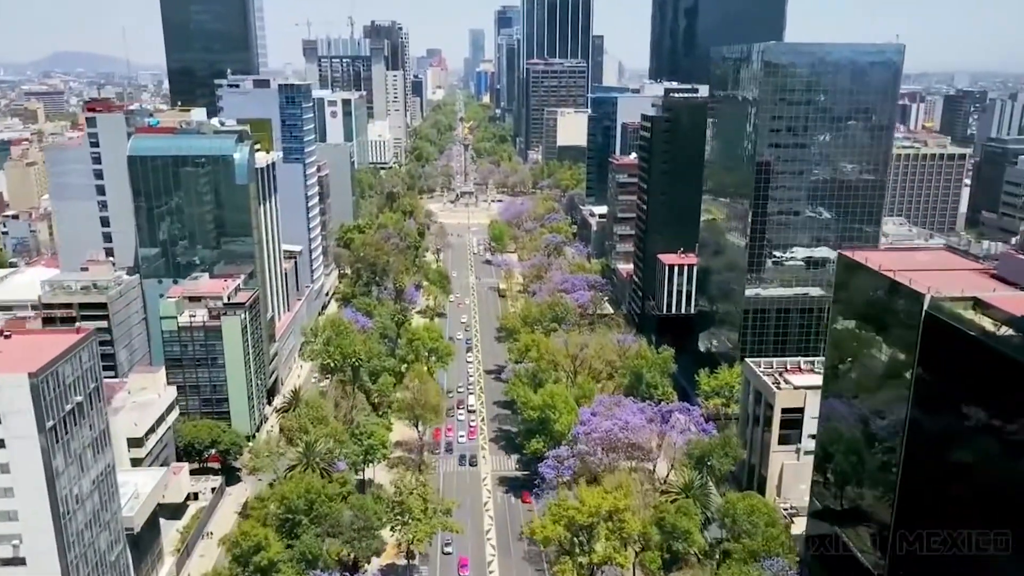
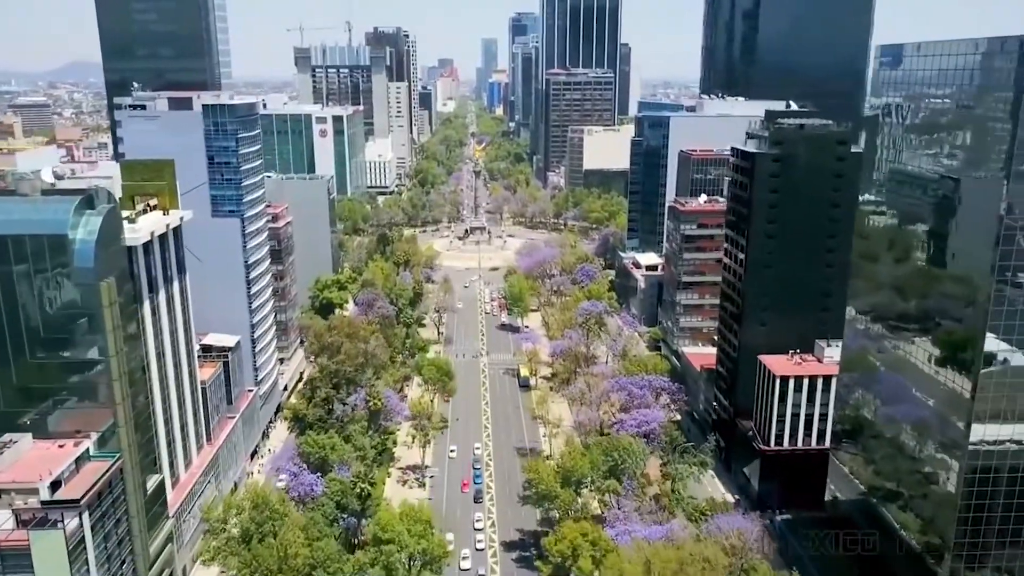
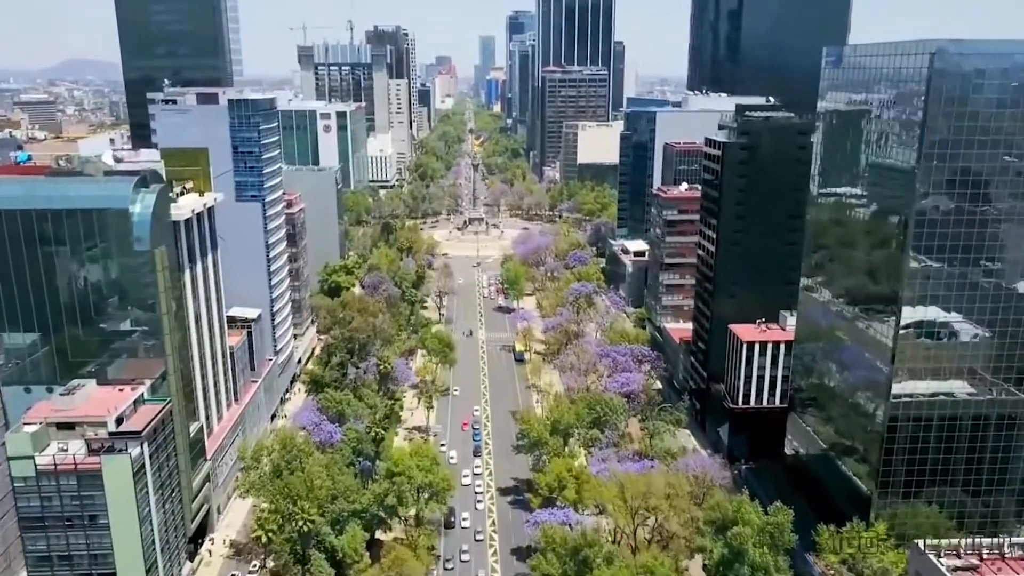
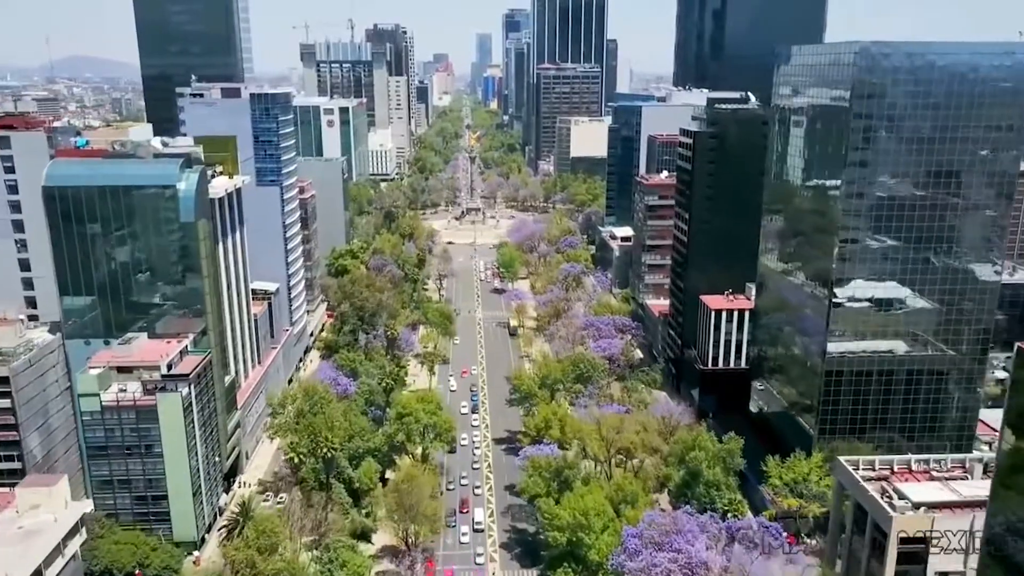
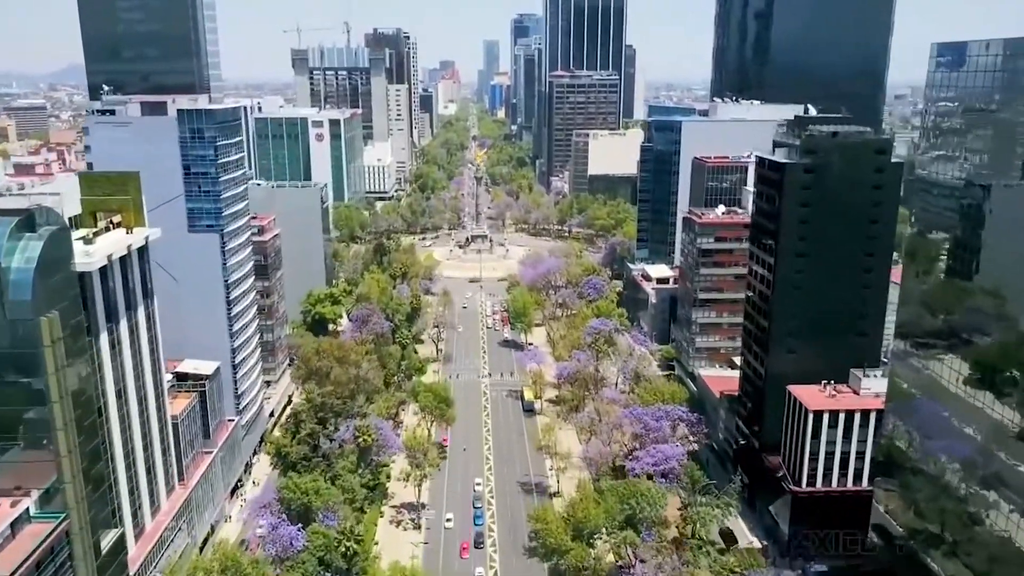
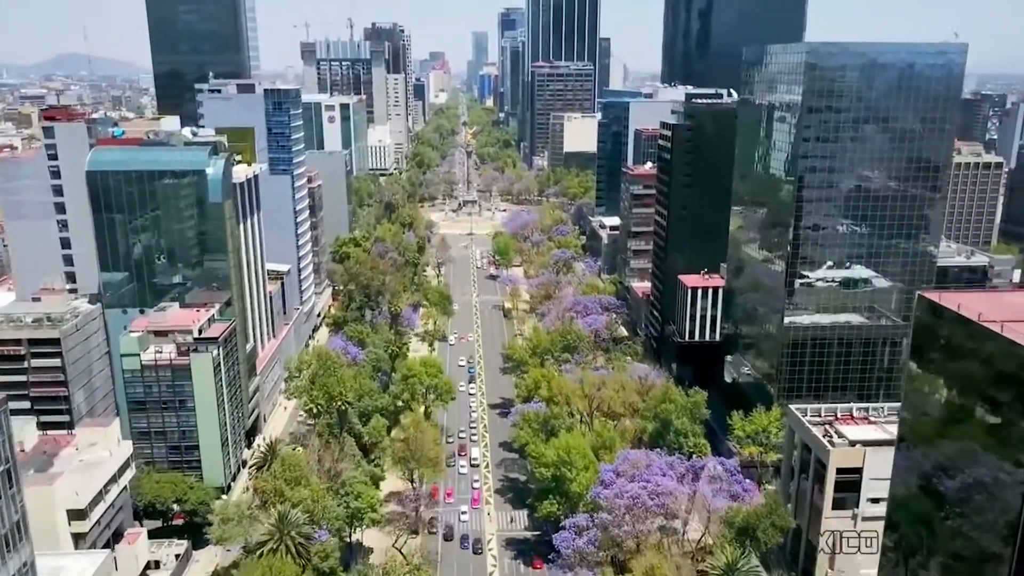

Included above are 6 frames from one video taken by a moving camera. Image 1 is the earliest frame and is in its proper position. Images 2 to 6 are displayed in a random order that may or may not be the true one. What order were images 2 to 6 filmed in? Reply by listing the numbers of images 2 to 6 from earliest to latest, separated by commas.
6, 4, 3, 2, 5
